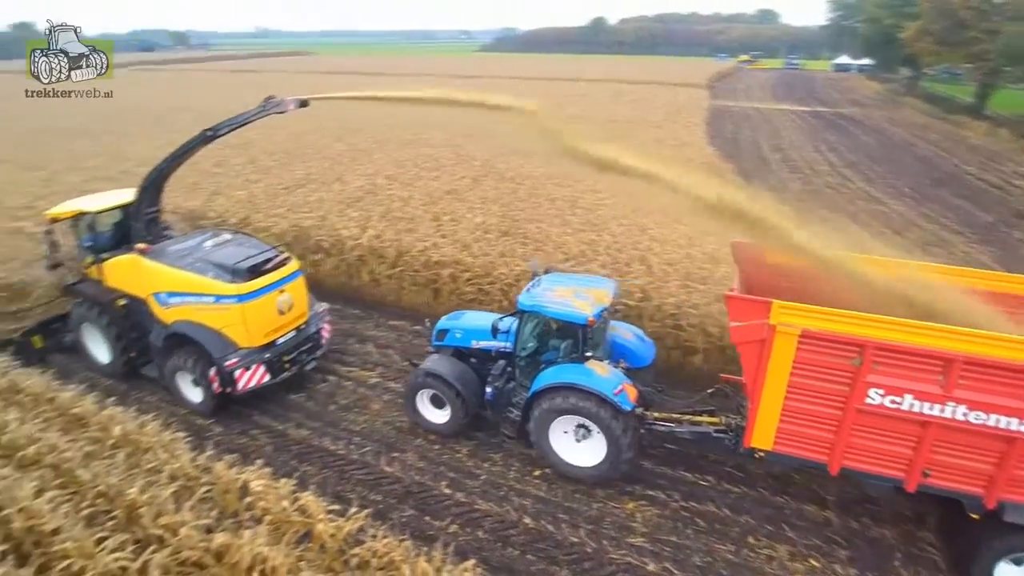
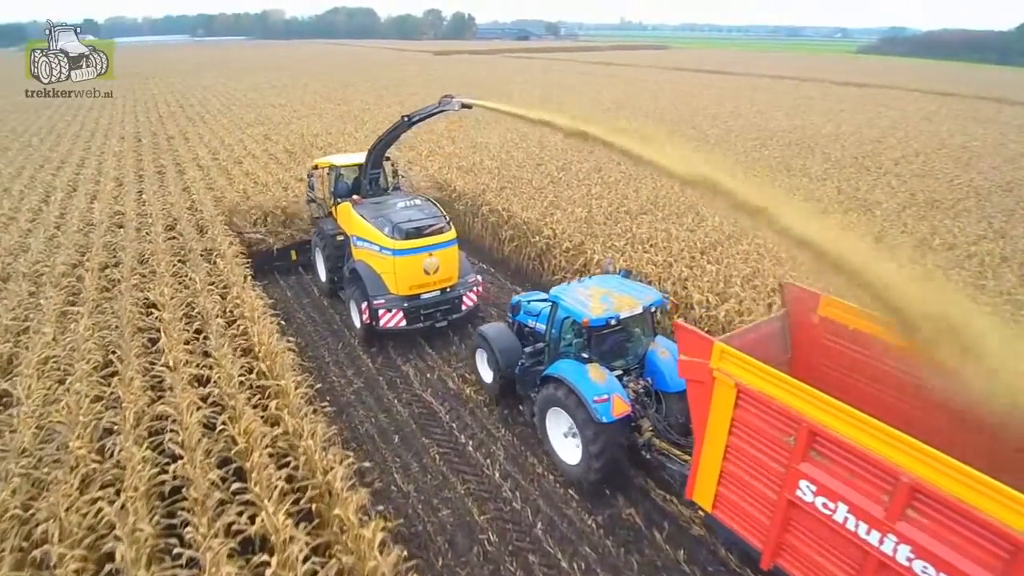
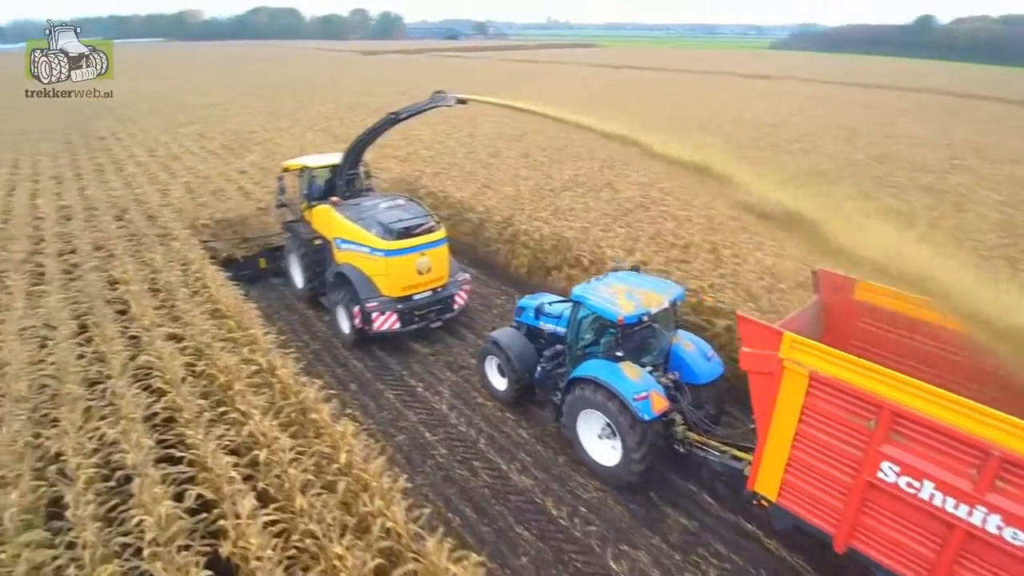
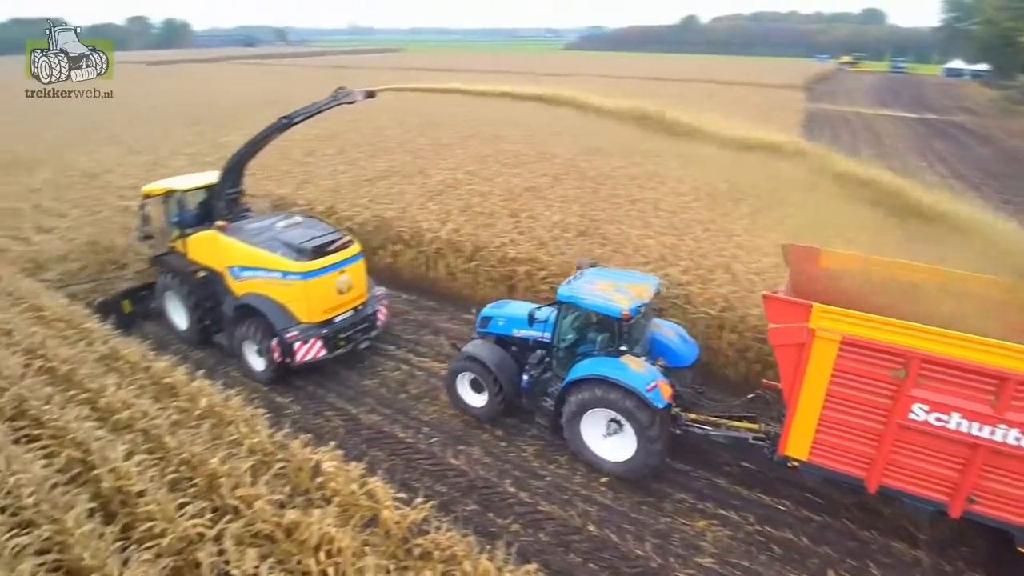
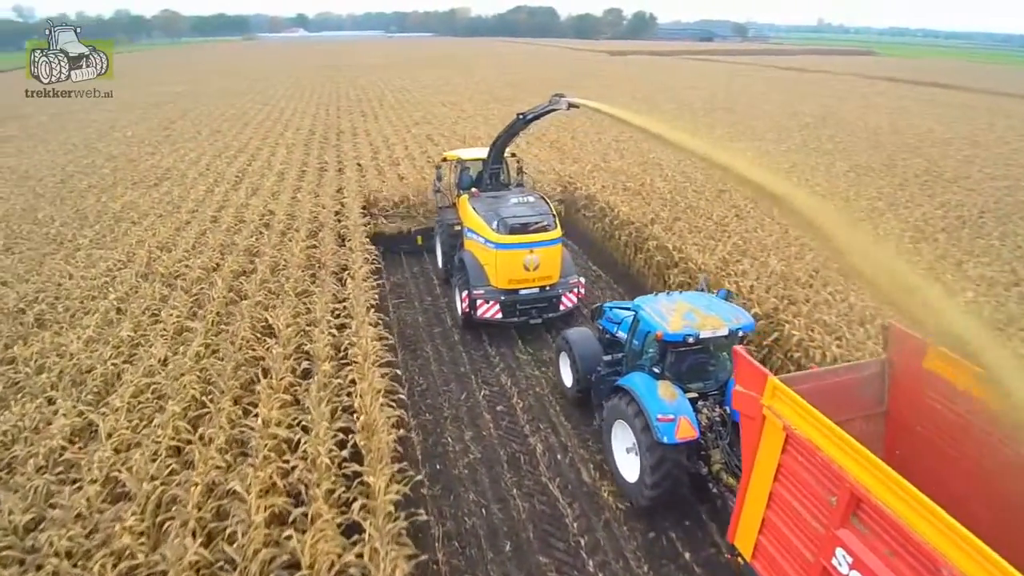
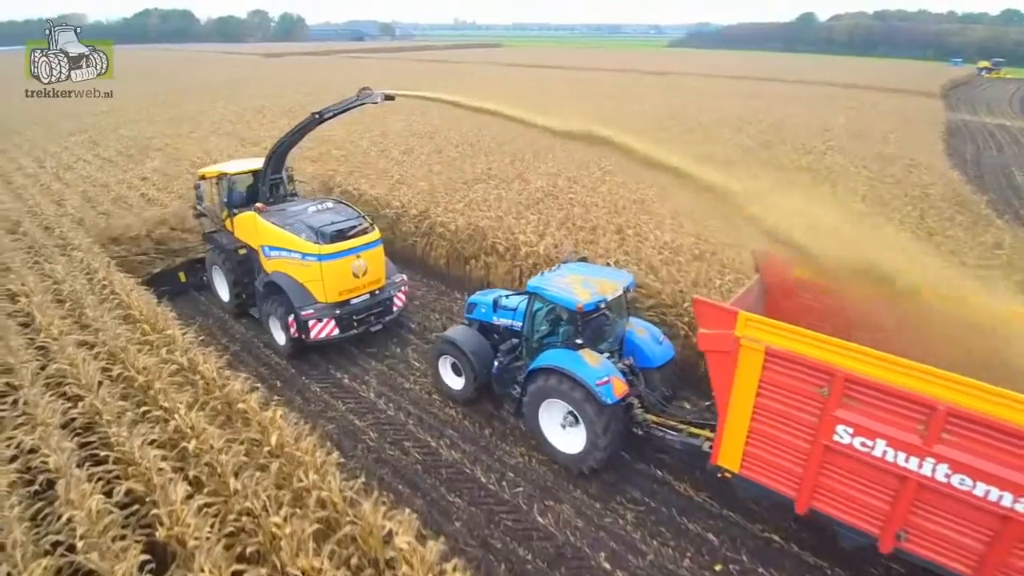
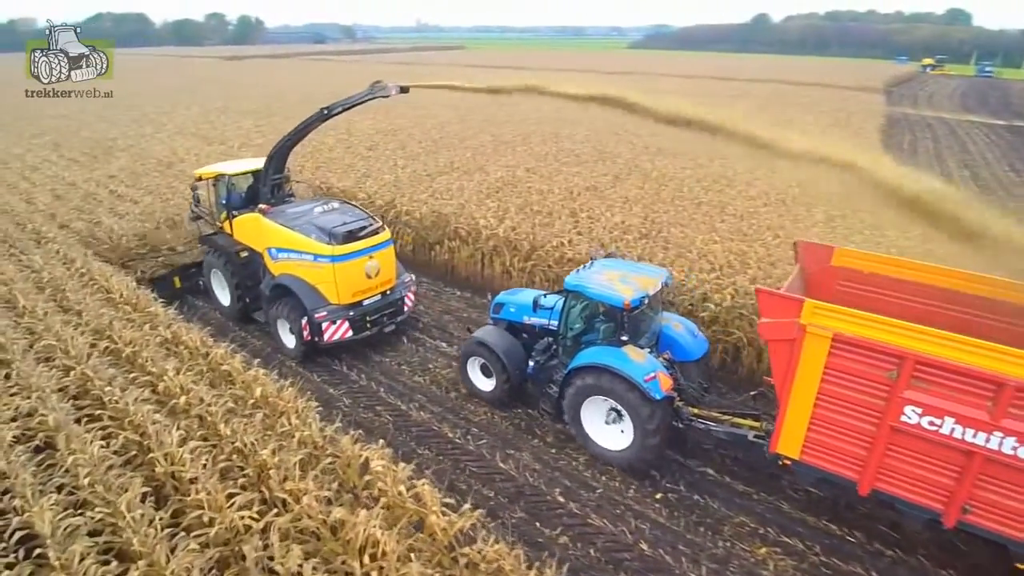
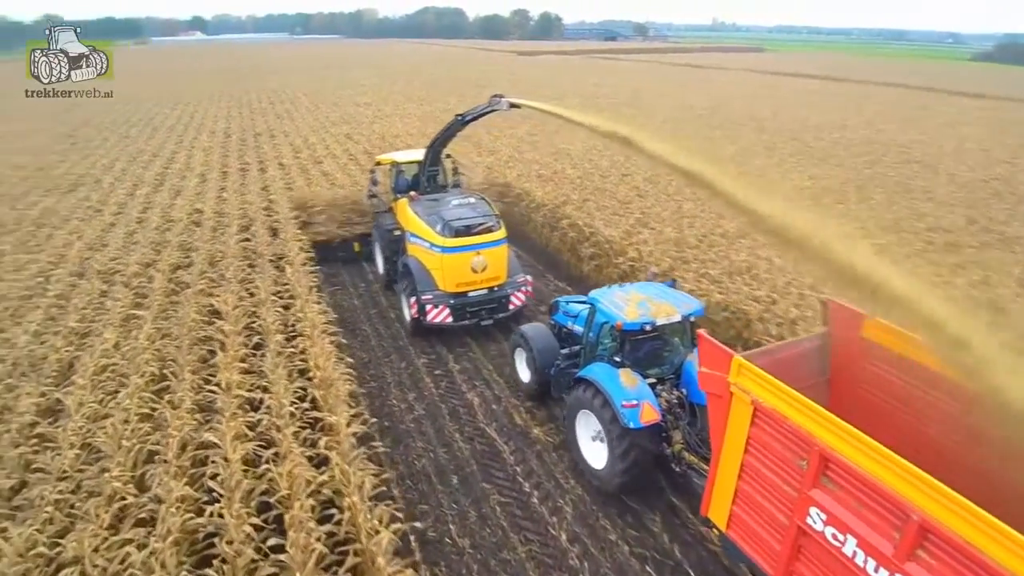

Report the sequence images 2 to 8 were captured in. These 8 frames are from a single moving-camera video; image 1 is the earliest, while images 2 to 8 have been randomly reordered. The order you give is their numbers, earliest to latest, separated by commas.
4, 7, 6, 3, 2, 8, 5
